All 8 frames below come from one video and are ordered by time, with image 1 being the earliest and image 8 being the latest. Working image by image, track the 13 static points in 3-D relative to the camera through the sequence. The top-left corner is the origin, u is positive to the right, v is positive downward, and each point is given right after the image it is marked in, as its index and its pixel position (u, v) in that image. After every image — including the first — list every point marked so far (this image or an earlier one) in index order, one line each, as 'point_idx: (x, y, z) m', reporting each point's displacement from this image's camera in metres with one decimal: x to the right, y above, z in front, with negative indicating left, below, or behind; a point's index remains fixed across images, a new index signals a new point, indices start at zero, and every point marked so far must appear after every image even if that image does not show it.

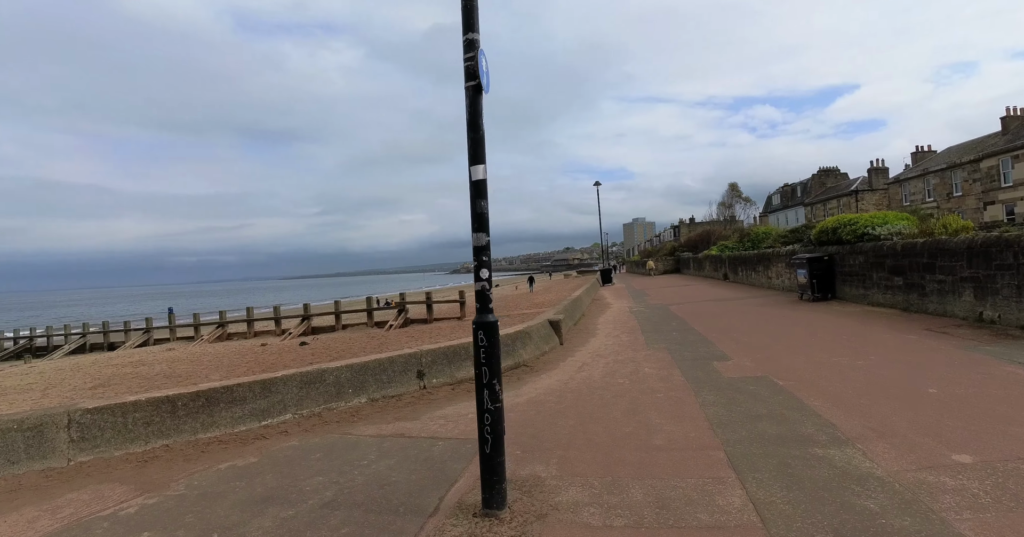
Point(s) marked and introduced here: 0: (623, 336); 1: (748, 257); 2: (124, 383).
0: (+2.2, -1.3, +9.2) m
1: (+9.9, +0.5, +19.8) m
2: (-10.6, -3.2, +13.2) m
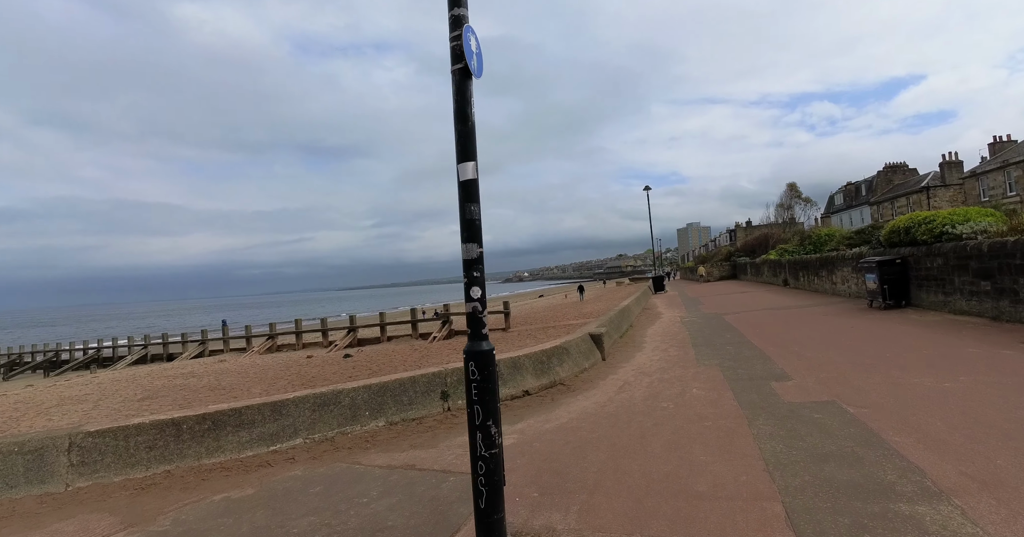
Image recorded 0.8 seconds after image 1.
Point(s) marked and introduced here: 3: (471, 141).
0: (+2.8, -1.5, +8.4) m
1: (+11.4, +0.3, +18.4) m
2: (-9.6, -3.6, +13.6) m
3: (-0.2, +0.6, +2.4) m
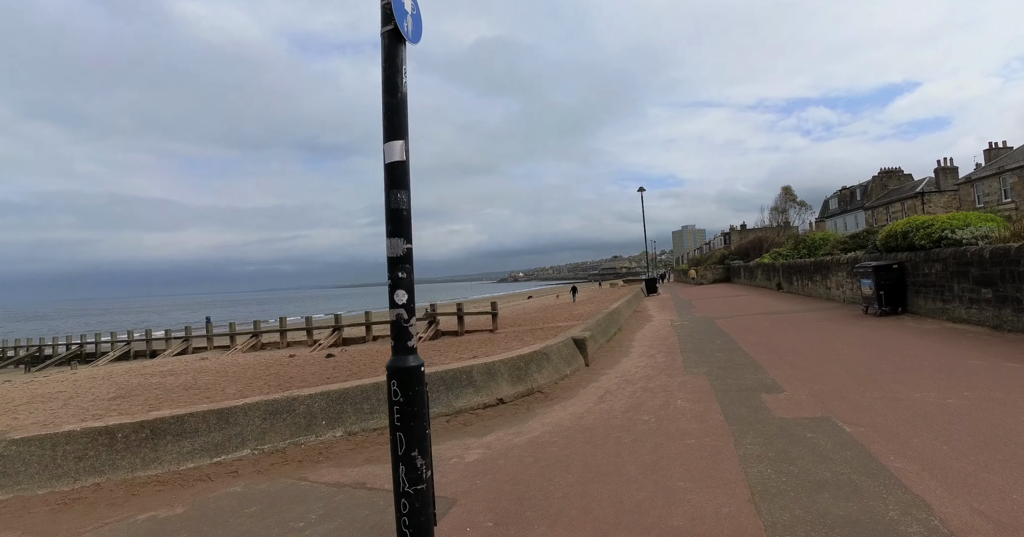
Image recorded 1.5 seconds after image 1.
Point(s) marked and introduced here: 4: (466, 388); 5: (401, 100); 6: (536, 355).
0: (+2.5, -1.5, +8.0) m
1: (+11.0, +0.1, +18.1) m
2: (-10.0, -3.4, +13.1) m
3: (-0.5, +0.7, +2.0) m
4: (-0.6, -1.4, +5.7) m
5: (-0.5, +0.7, +2.1) m
6: (+0.3, -1.2, +6.7) m
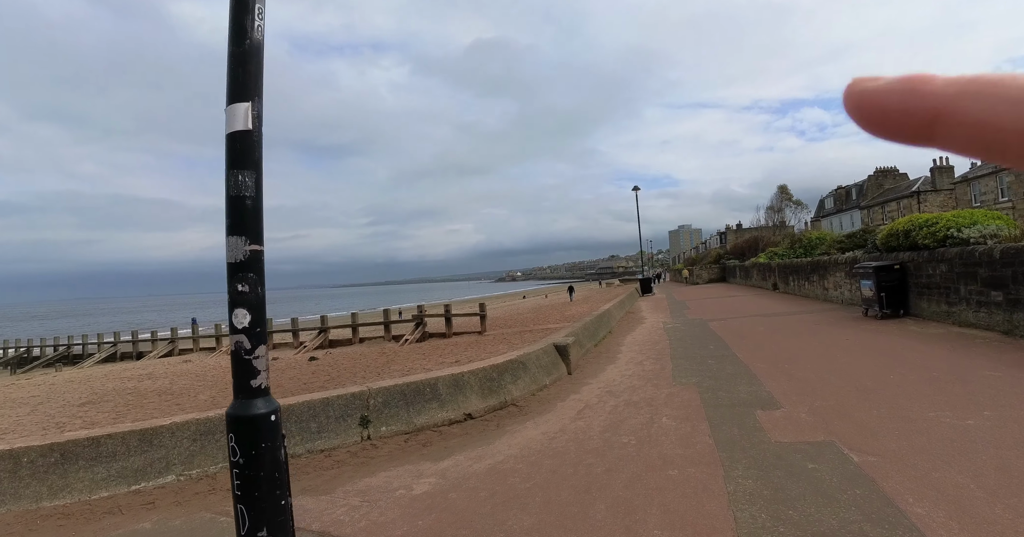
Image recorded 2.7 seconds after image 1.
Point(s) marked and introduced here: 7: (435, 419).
0: (+2.1, -1.5, +7.5) m
1: (+10.7, +0.1, +17.5) m
2: (-10.3, -3.5, +12.5) m
3: (-0.8, +0.6, +1.5) m
4: (-0.9, -1.5, +5.2) m
5: (-0.8, +0.7, +1.5) m
6: (0.0, -1.2, +6.2) m
7: (-0.8, -1.6, +5.1) m
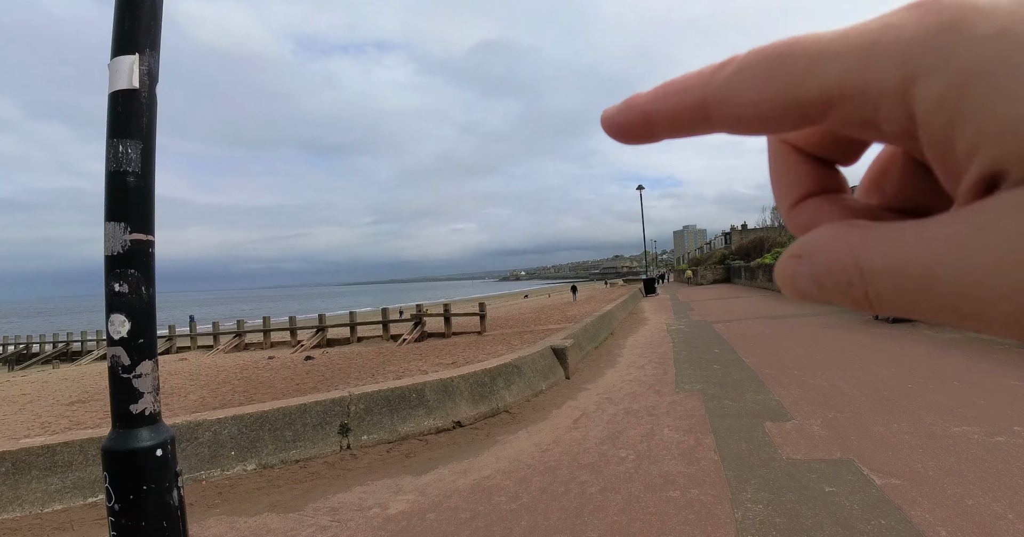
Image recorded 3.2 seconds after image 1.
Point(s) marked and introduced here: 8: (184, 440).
0: (+2.0, -1.5, +7.2) m
1: (+10.7, +0.1, +17.1) m
2: (-10.4, -3.4, +12.3) m
3: (-0.9, +0.6, +1.2) m
4: (-1.0, -1.4, +4.9) m
5: (-0.9, +0.7, +1.2) m
6: (-0.1, -1.2, +5.8) m
7: (-0.9, -1.6, +4.8) m
8: (-2.8, -1.5, +4.0) m
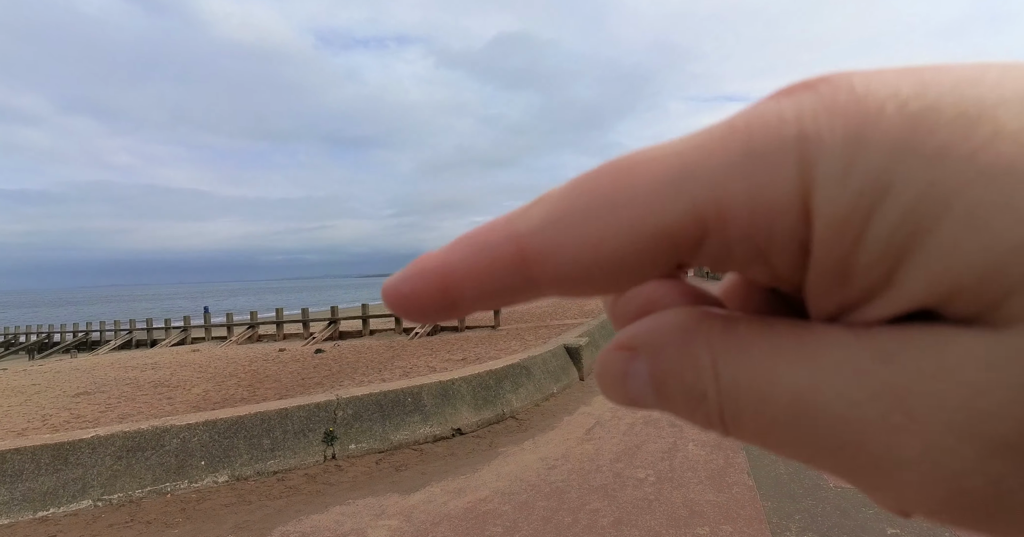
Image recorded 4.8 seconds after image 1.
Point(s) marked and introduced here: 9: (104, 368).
0: (+2.2, -1.4, +6.6) m
1: (+11.1, +0.2, +16.3) m
2: (-10.1, -3.1, +12.1) m
3: (-1.0, +0.7, +0.7) m
4: (-0.9, -1.4, +4.4) m
5: (-1.0, +0.8, +0.7) m
6: (0.0, -1.1, +5.3) m
7: (-0.9, -1.5, +4.4) m
8: (-2.8, -1.4, +3.7) m
9: (-14.3, -3.5, +16.6) m
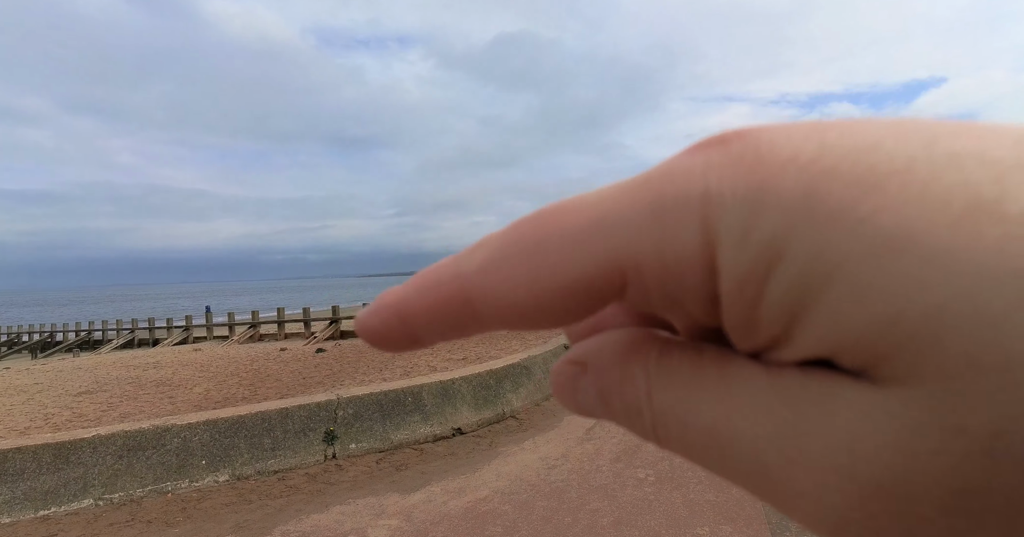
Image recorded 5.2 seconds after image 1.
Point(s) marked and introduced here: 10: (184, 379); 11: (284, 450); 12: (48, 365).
0: (+2.2, -1.4, +6.6) m
1: (+11.2, +0.2, +16.2) m
2: (-10.1, -3.1, +12.2) m
3: (-1.0, +0.7, +0.7) m
4: (-0.9, -1.4, +4.4) m
5: (-1.0, +0.8, +0.7) m
6: (0.0, -1.1, +5.3) m
7: (-0.9, -1.5, +4.4) m
8: (-2.8, -1.4, +3.7) m
9: (-14.3, -3.5, +16.7) m
10: (-9.0, -3.0, +13.0) m
11: (-1.9, -1.5, +3.9) m
12: (-19.0, -3.9, +19.4) m
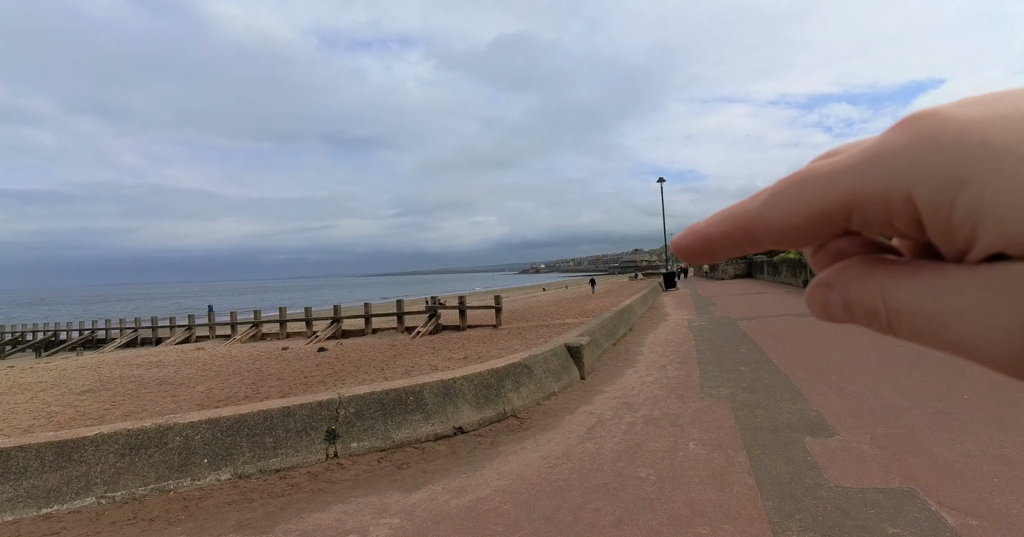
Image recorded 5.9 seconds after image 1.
0: (+2.2, -1.4, +6.6) m
1: (+11.2, +0.2, +16.2) m
2: (-10.0, -3.1, +12.2) m
3: (-1.0, +0.7, +0.7) m
4: (-0.9, -1.3, +4.4) m
5: (-1.0, +0.8, +0.7) m
6: (0.0, -1.1, +5.3) m
7: (-0.9, -1.5, +4.4) m
8: (-2.7, -1.4, +3.7) m
9: (-14.3, -3.4, +16.7) m
10: (-9.0, -3.0, +13.0) m
11: (-1.9, -1.5, +3.9) m
12: (-19.0, -3.9, +19.5) m
